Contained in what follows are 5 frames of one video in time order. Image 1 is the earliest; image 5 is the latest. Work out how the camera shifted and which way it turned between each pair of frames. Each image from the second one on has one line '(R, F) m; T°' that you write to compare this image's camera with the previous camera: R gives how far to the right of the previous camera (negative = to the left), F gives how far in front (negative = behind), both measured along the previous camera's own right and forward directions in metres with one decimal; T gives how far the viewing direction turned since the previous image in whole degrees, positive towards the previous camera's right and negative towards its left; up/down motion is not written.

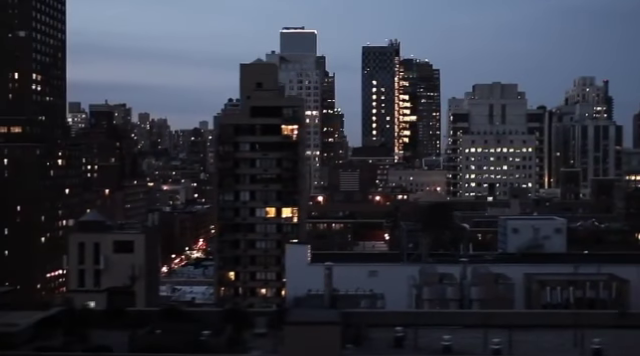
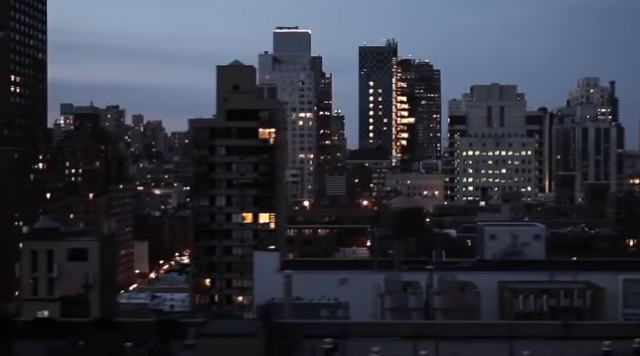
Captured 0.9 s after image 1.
(+0.5, +0.2) m; -2°
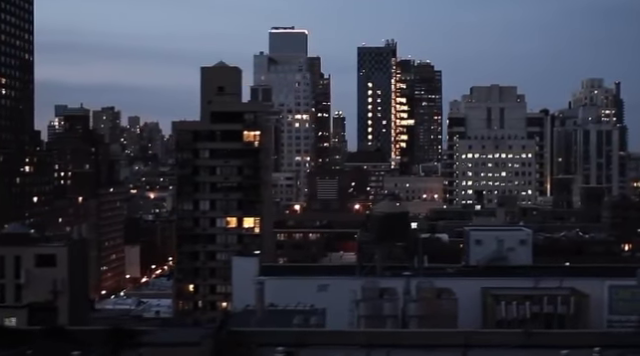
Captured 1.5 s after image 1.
(+0.4, +0.2) m; -1°
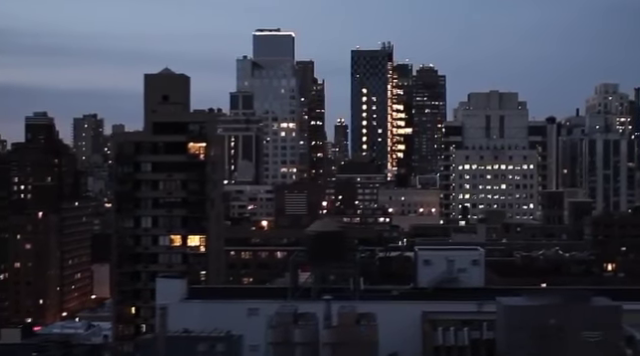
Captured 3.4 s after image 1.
(+1.1, +0.8) m; -4°
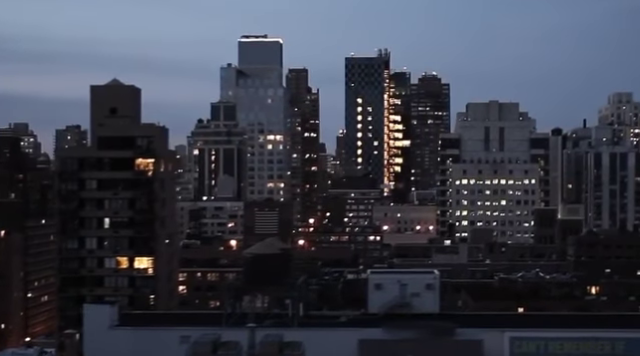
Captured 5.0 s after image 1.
(+0.8, +0.7) m; -3°
